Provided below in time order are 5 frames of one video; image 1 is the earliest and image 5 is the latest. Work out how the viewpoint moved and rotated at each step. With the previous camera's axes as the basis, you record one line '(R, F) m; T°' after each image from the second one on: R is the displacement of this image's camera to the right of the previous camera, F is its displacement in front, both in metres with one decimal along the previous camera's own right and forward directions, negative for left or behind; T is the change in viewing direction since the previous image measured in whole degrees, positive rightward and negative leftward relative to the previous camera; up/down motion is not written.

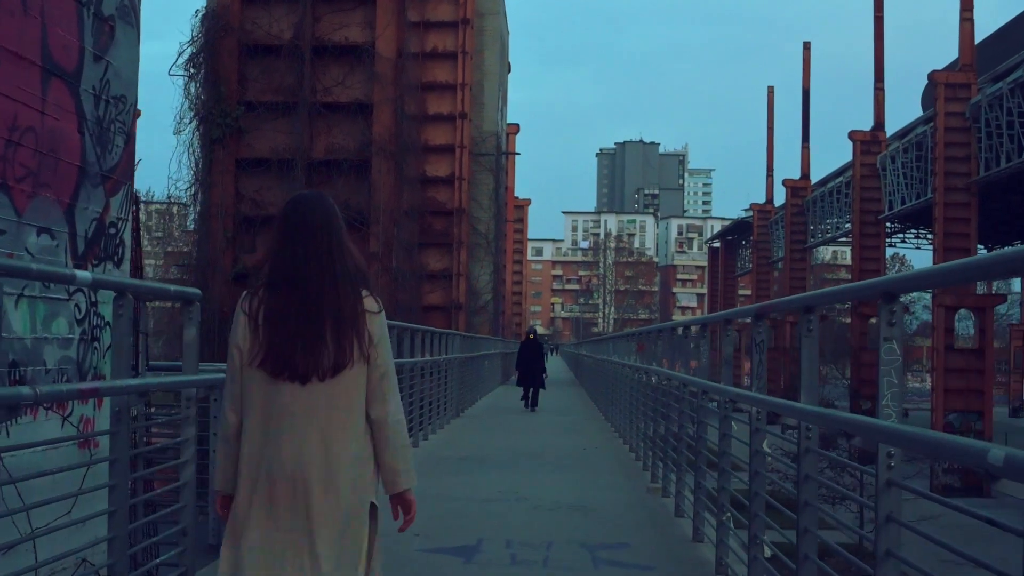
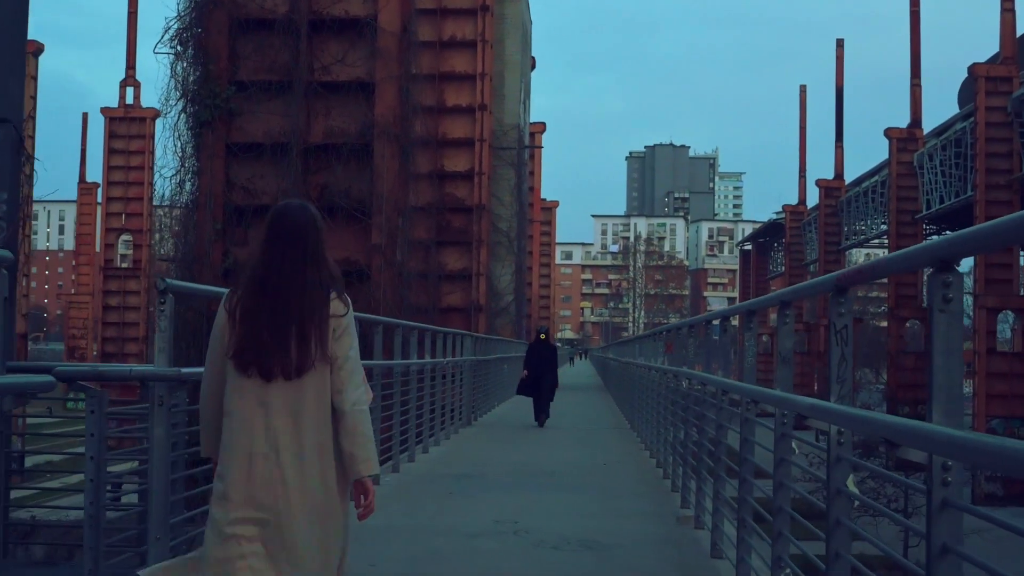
(+0.1, +0.7) m; -2°
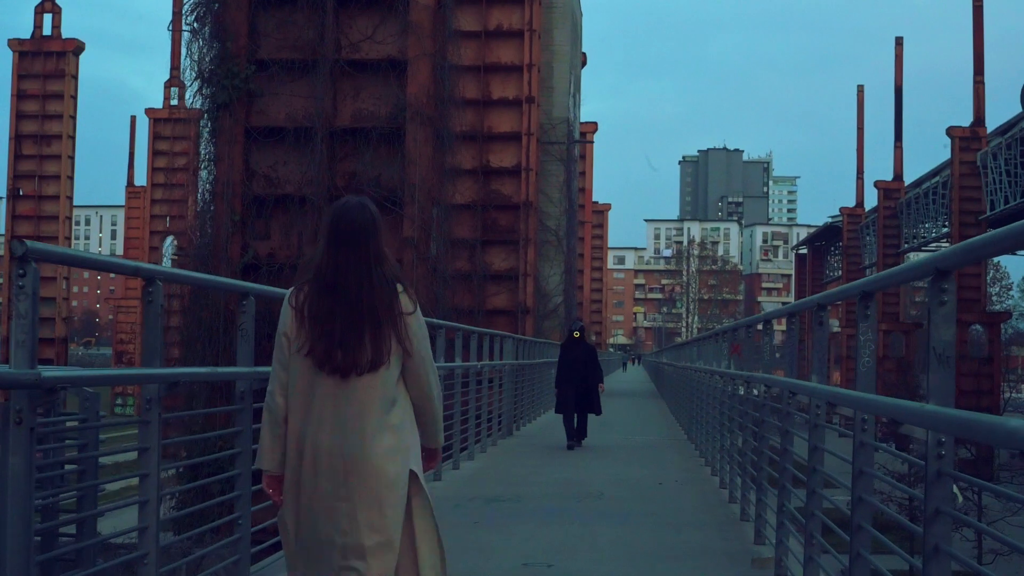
(0.0, +0.7) m; -3°
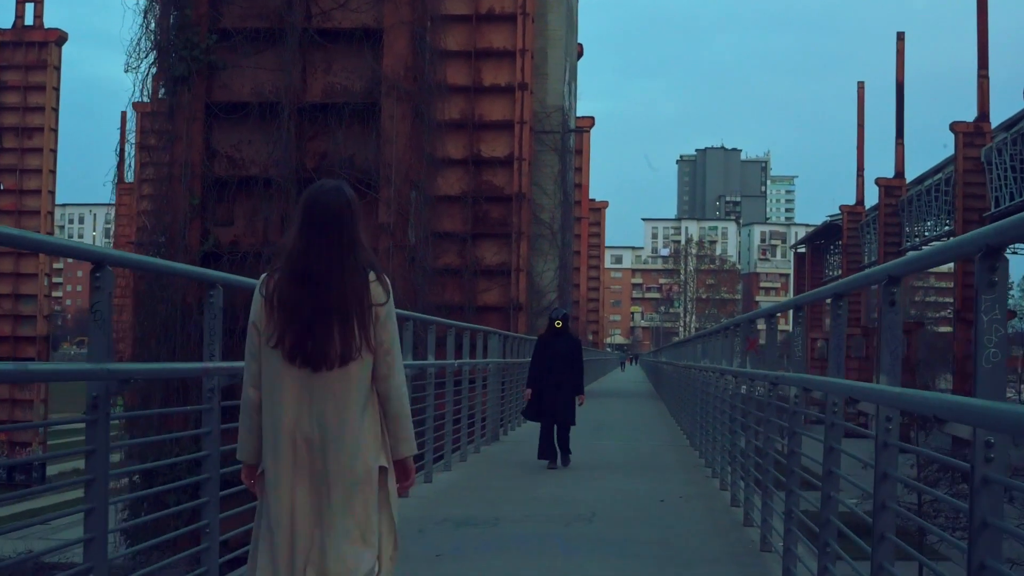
(+0.1, +0.6) m; 0°
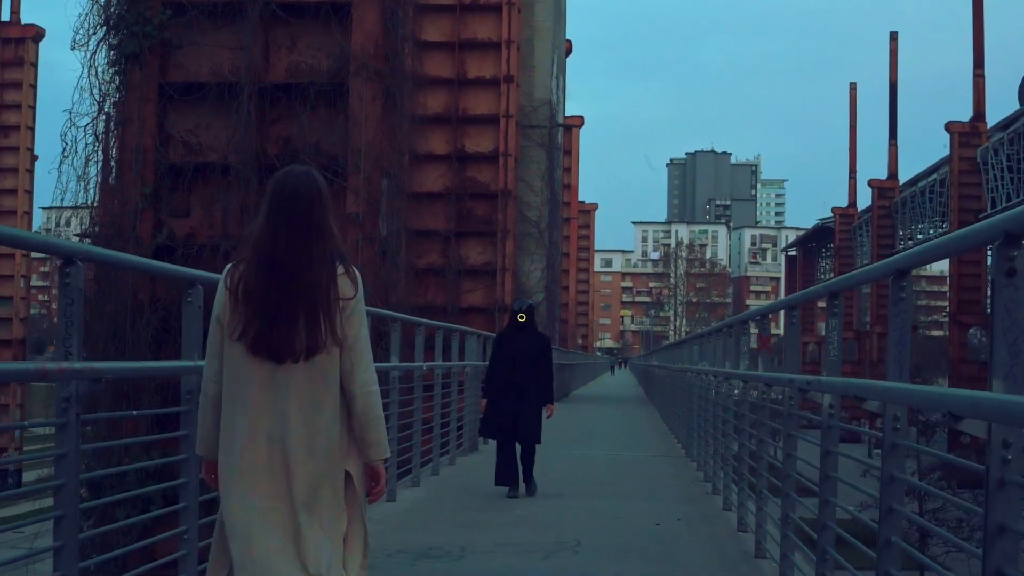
(+0.1, +0.5) m; 0°
